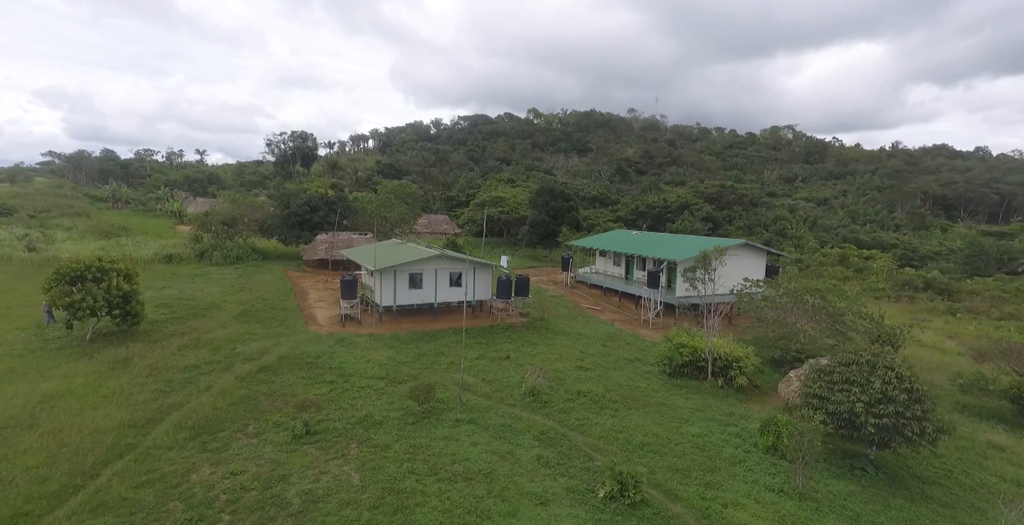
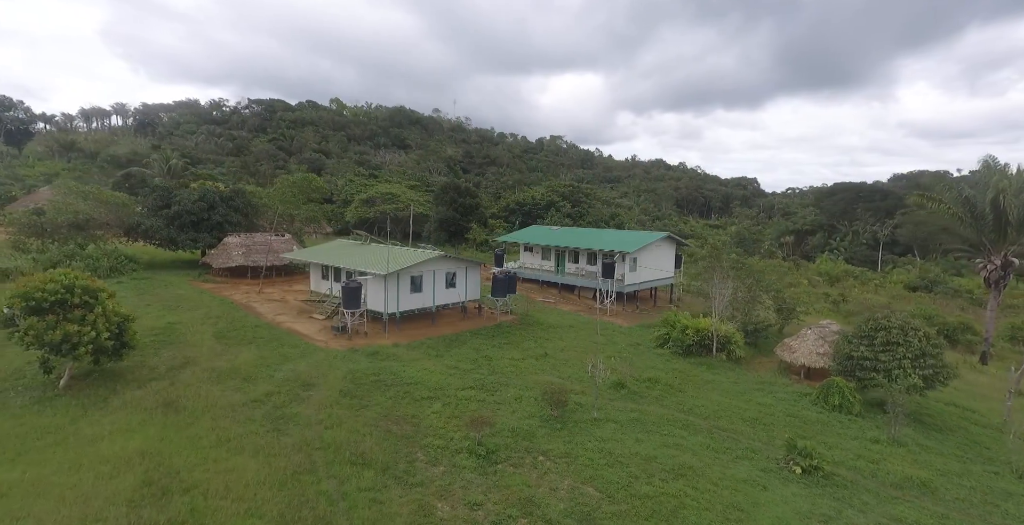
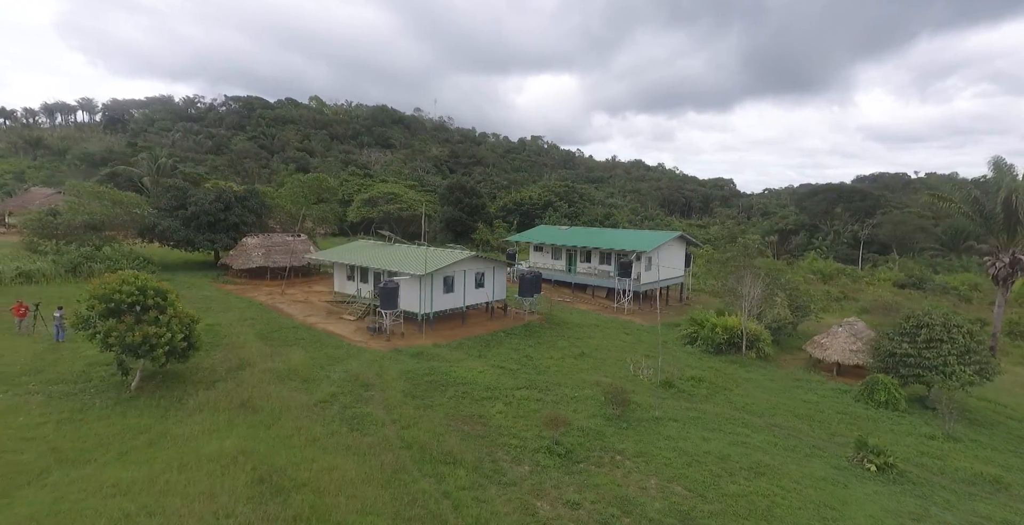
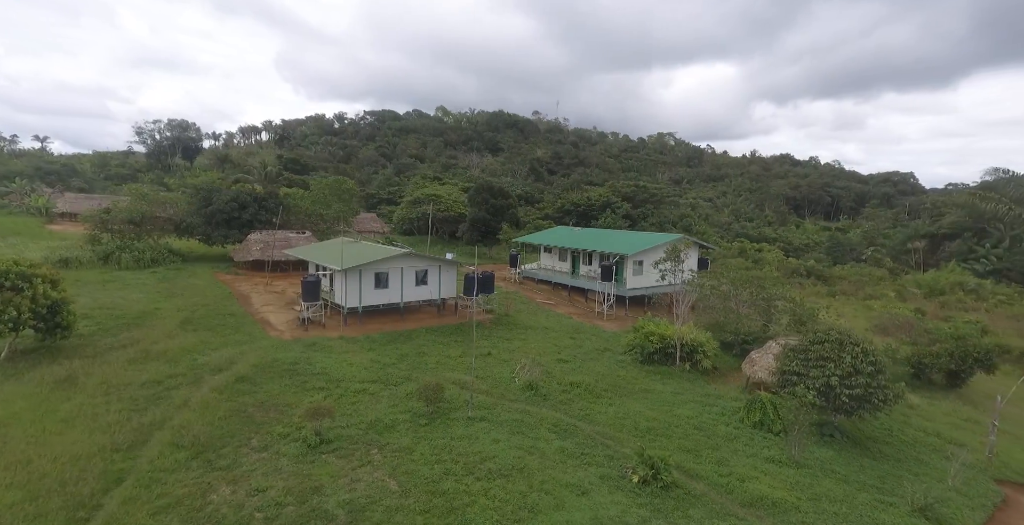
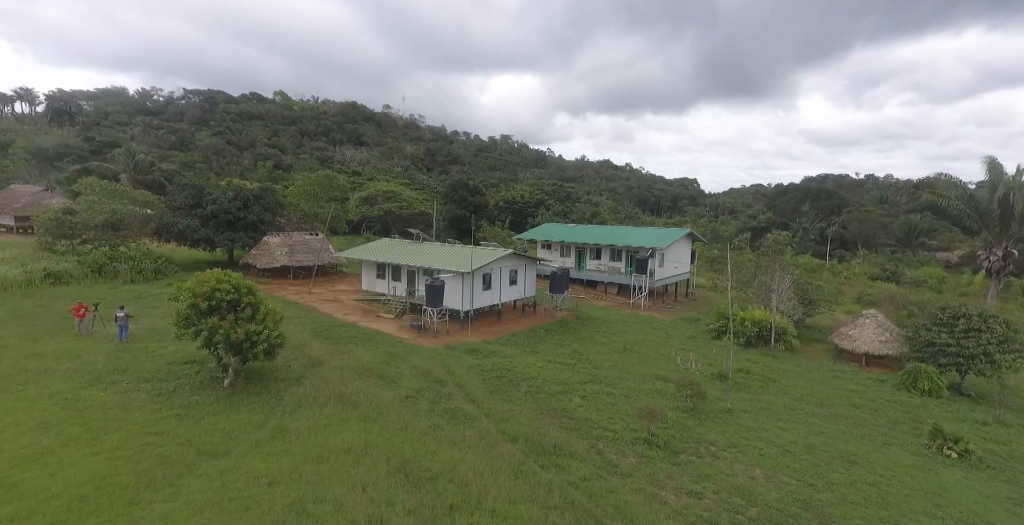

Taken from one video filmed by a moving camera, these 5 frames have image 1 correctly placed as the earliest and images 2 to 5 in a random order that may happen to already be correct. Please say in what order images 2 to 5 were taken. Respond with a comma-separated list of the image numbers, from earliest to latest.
4, 2, 3, 5
